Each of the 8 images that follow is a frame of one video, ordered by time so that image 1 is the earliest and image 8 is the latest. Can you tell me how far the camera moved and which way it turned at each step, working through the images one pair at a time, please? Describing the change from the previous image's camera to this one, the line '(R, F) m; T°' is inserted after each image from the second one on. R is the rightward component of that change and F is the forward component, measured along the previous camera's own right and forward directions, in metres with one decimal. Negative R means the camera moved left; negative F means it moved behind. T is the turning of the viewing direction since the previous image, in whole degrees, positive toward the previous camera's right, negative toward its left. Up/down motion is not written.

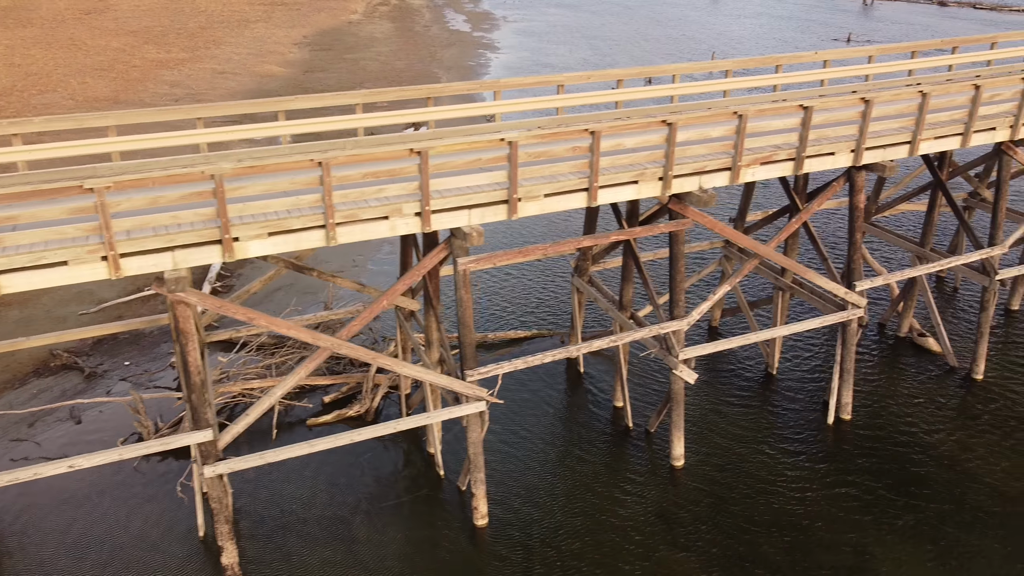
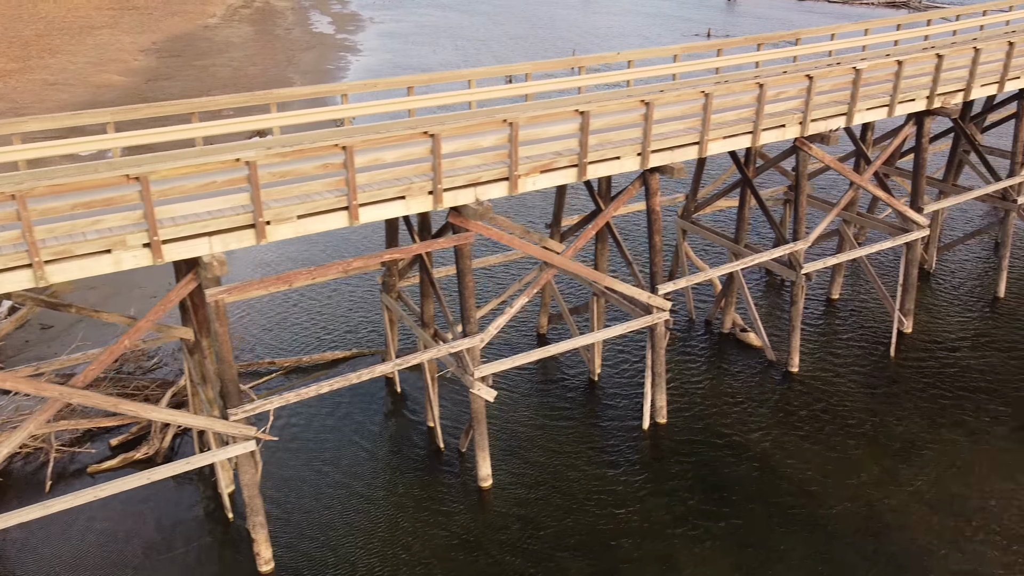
(+1.7, +0.5) m; +6°
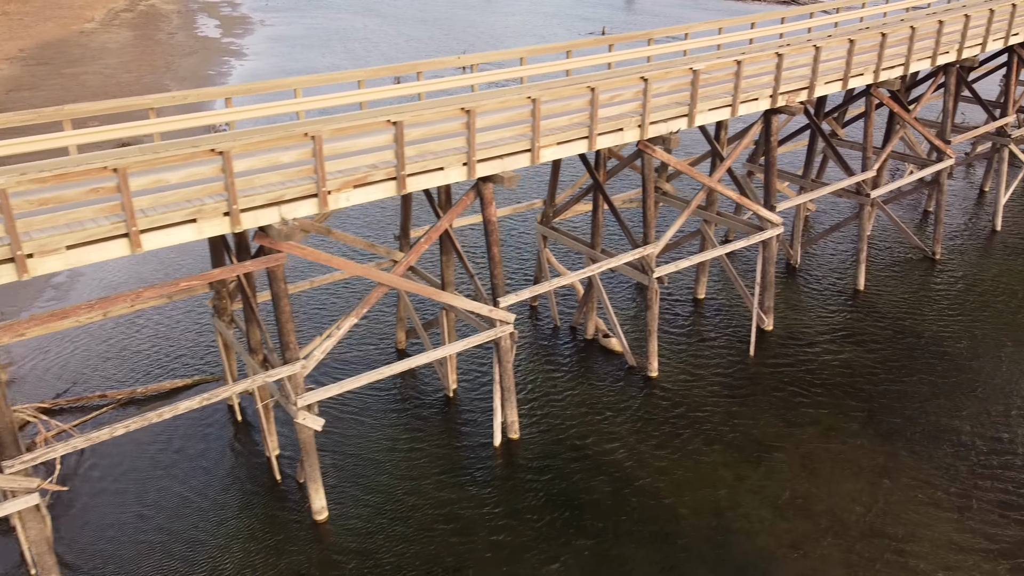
(+1.3, +0.5) m; +5°
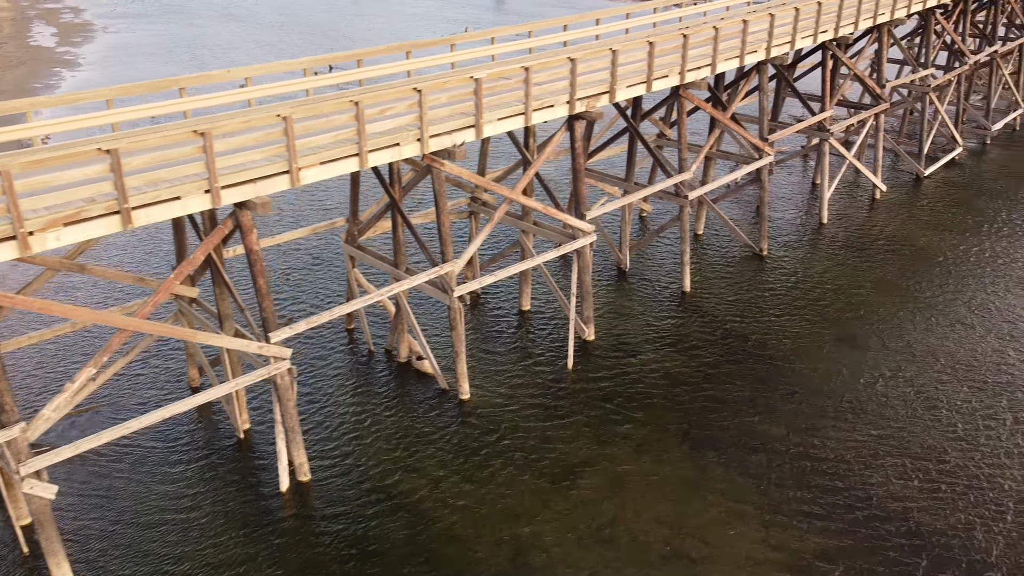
(+1.8, +0.7) m; +6°
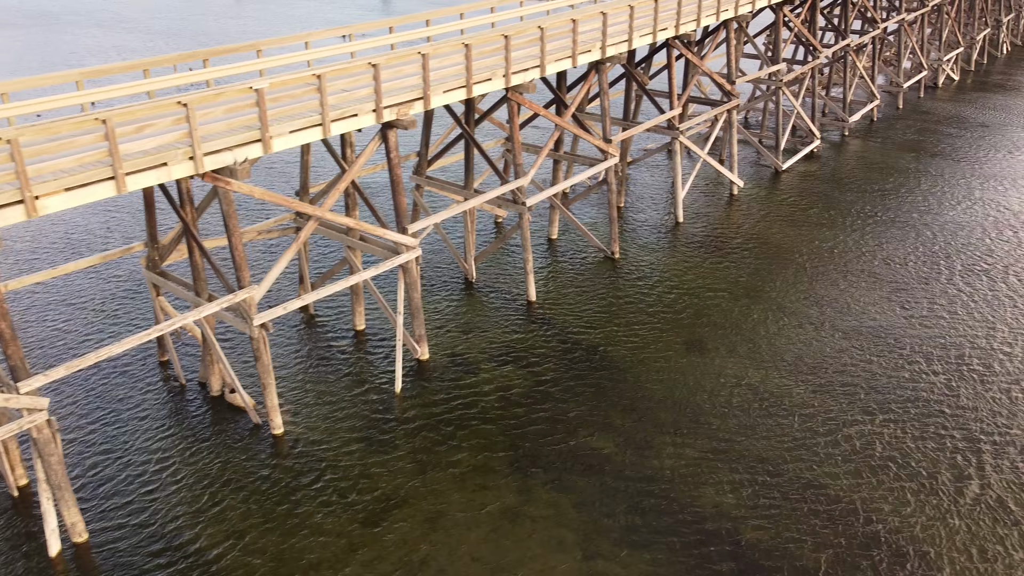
(+1.6, +0.8) m; +5°
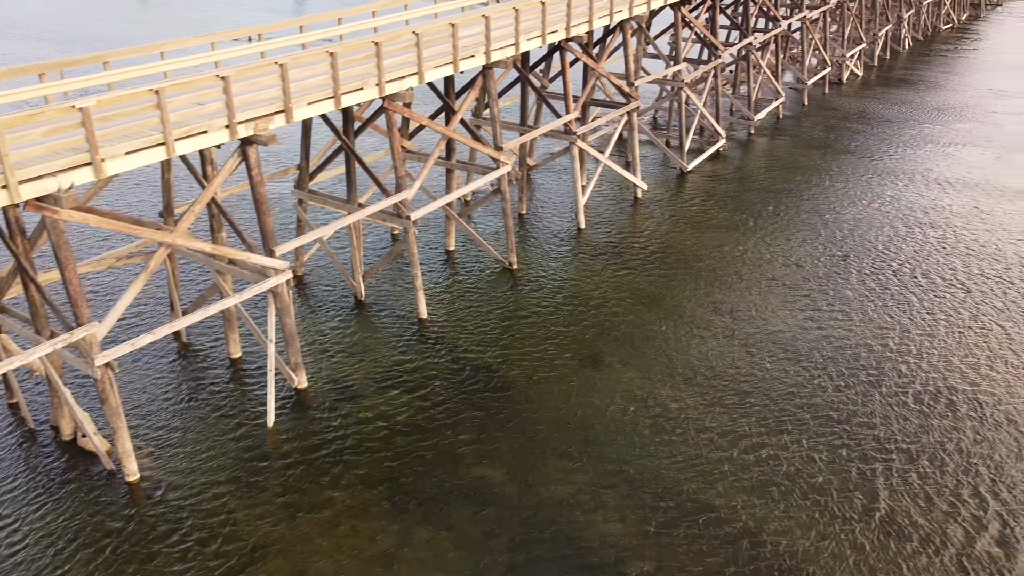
(+0.9, +0.8) m; +4°
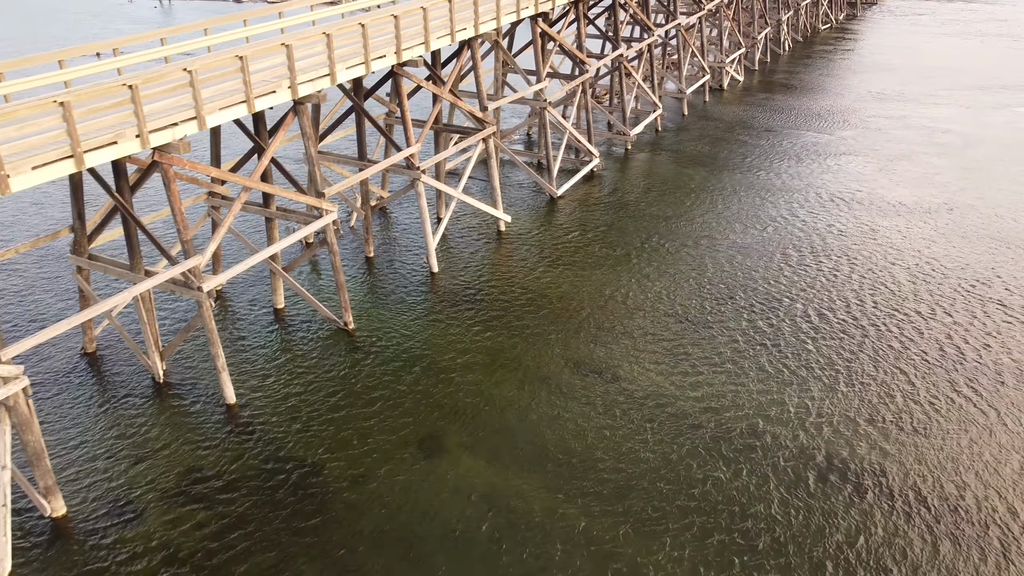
(+1.4, +2.3) m; +6°
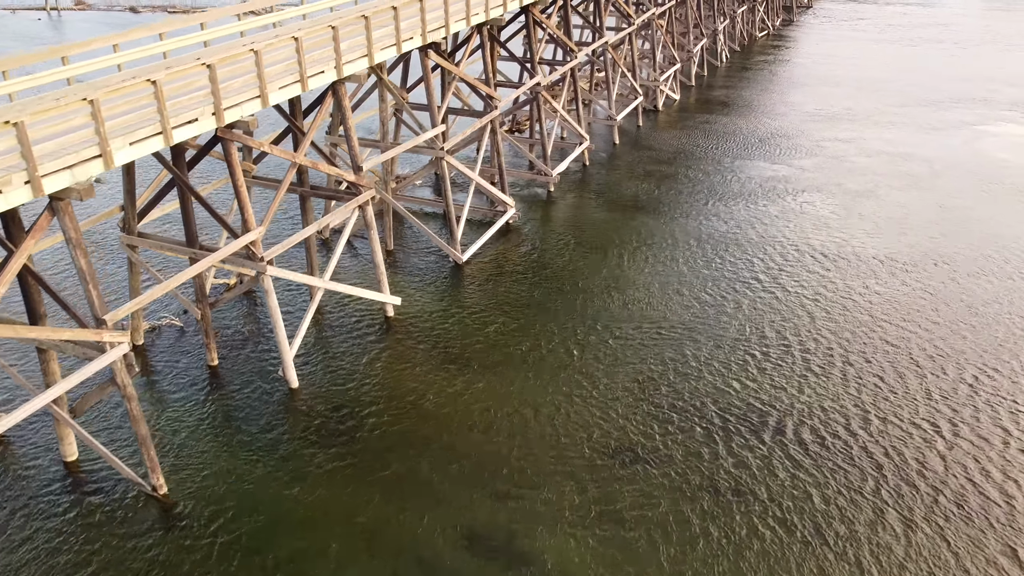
(+0.9, +4.0) m; +4°
